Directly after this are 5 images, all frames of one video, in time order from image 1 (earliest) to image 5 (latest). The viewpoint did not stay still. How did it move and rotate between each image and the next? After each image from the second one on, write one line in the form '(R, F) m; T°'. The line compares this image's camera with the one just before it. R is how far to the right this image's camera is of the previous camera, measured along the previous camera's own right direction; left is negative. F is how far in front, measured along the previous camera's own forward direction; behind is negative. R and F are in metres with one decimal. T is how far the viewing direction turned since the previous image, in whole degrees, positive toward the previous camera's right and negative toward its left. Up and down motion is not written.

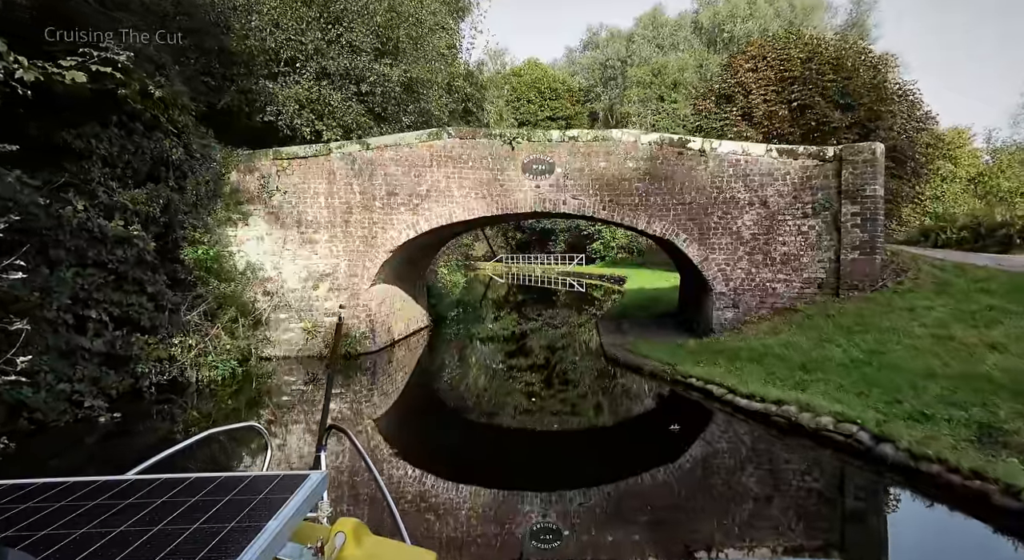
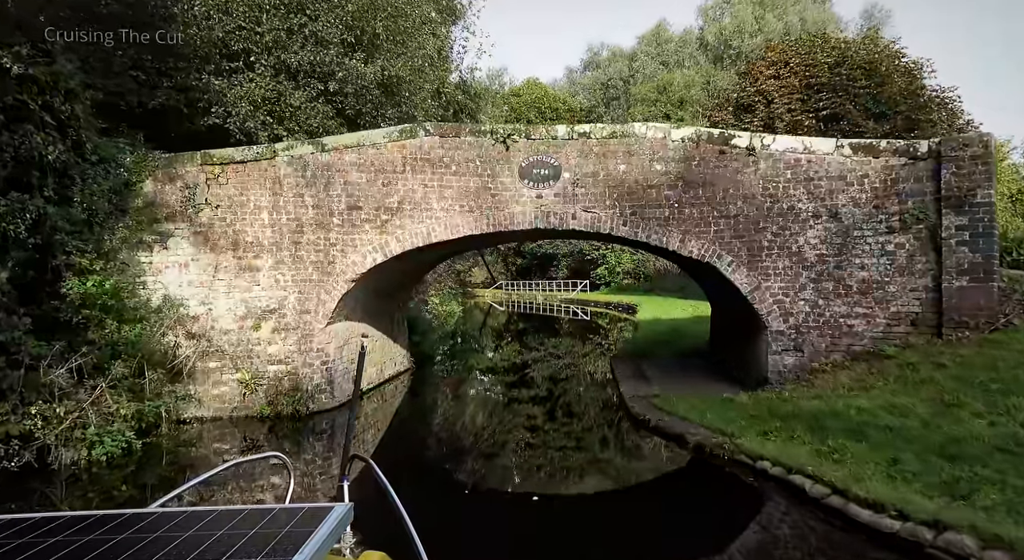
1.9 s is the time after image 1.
(+0.1, +2.3) m; 0°
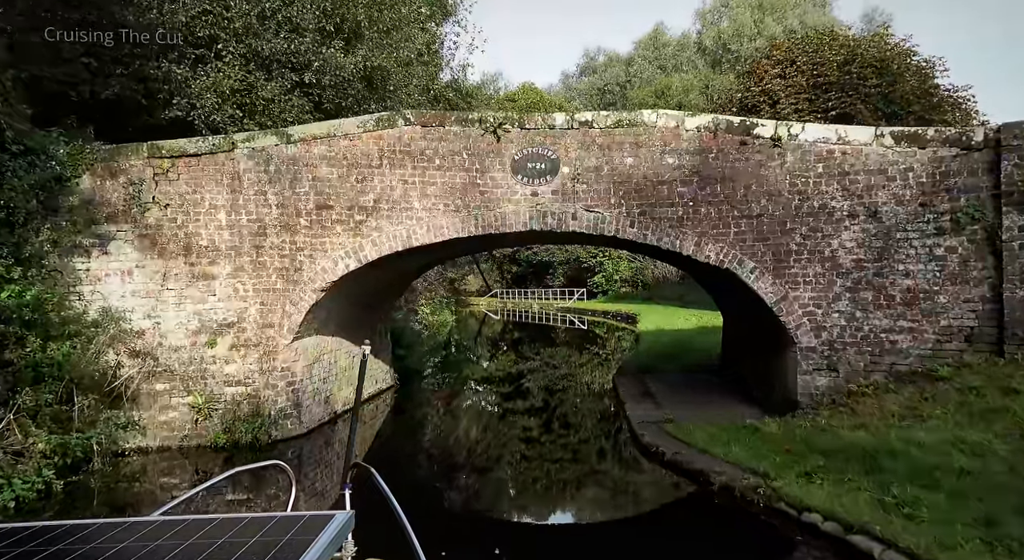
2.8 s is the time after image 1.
(+0.1, +1.0) m; 0°
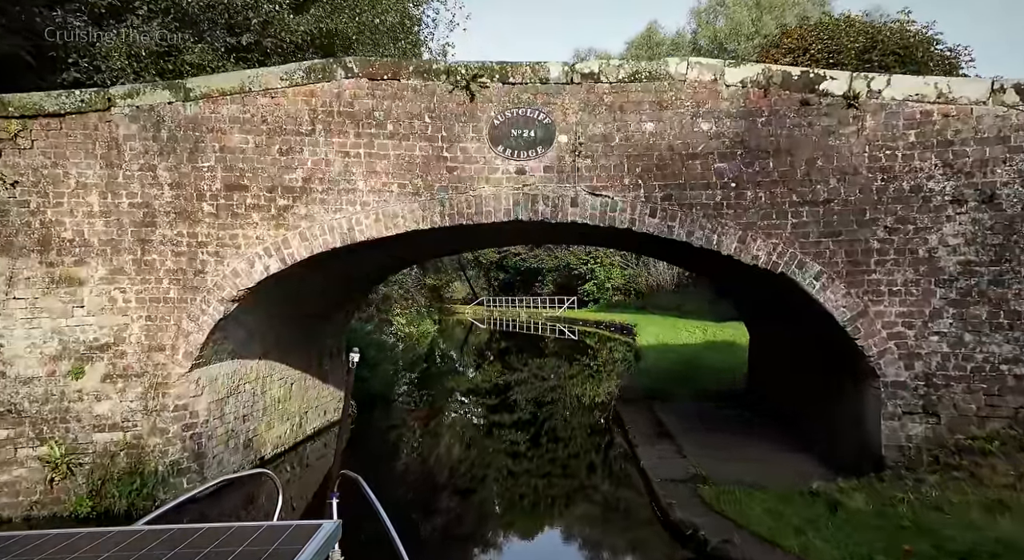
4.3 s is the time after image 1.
(+0.1, +1.9) m; +1°
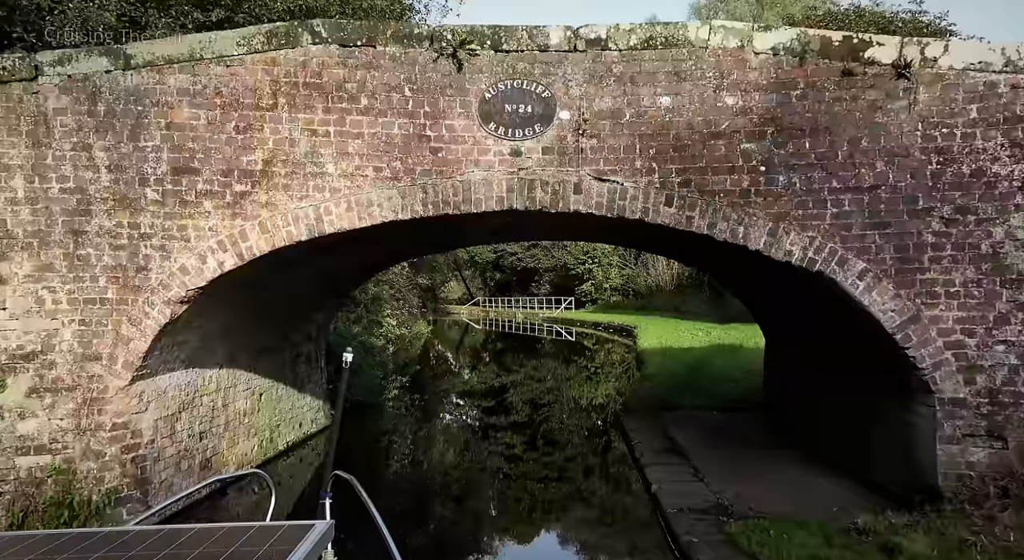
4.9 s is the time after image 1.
(0.0, +0.7) m; 0°
